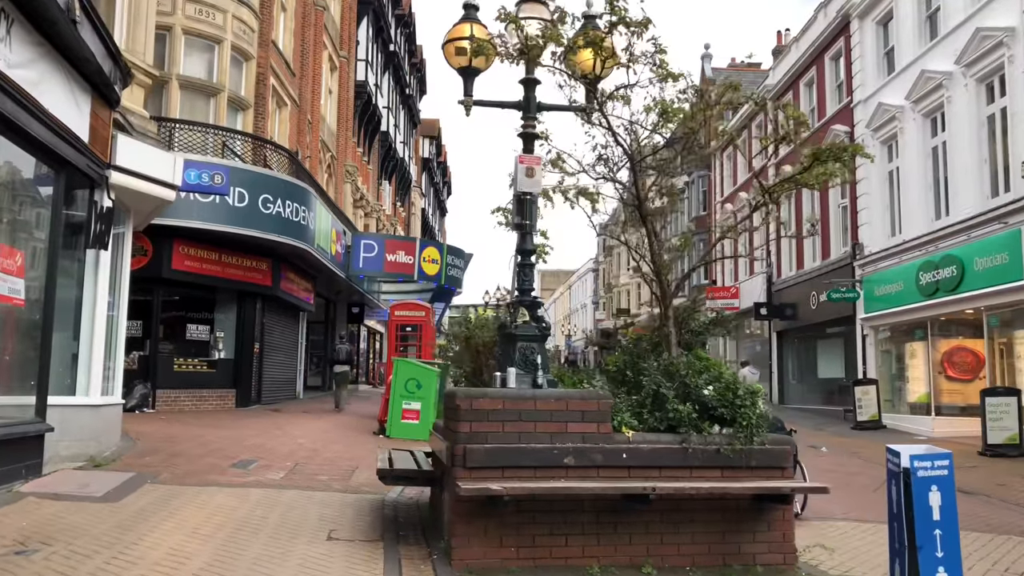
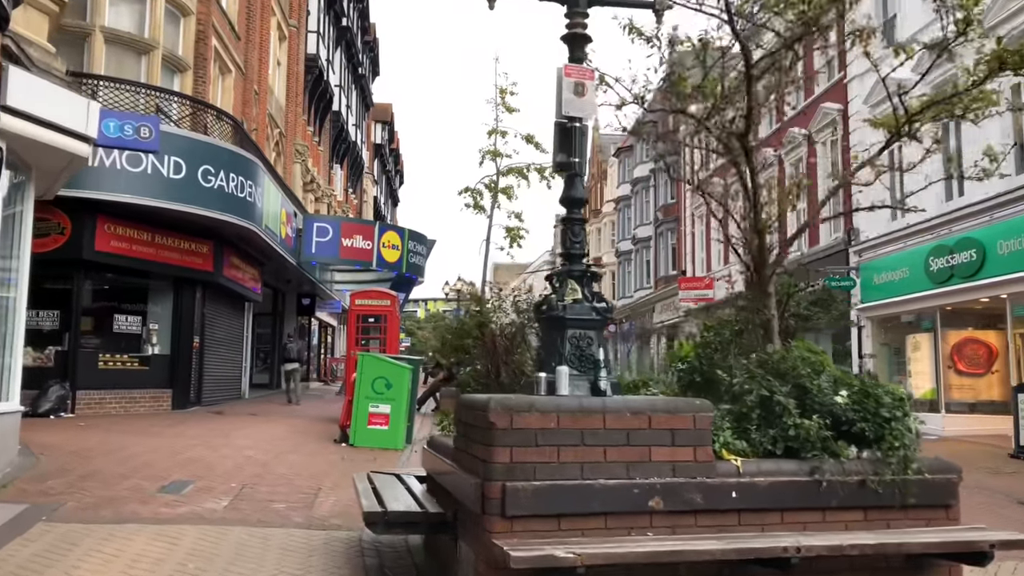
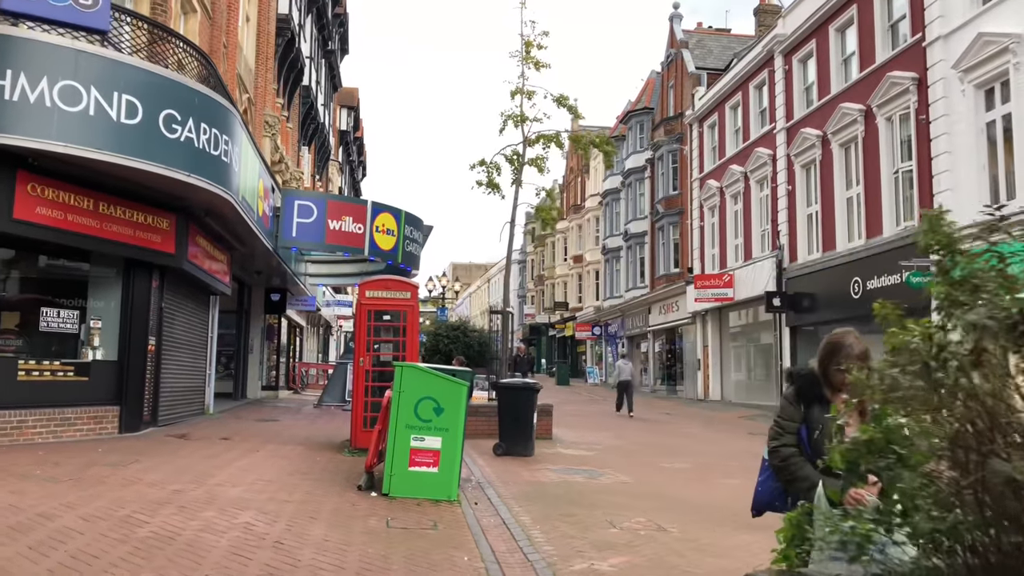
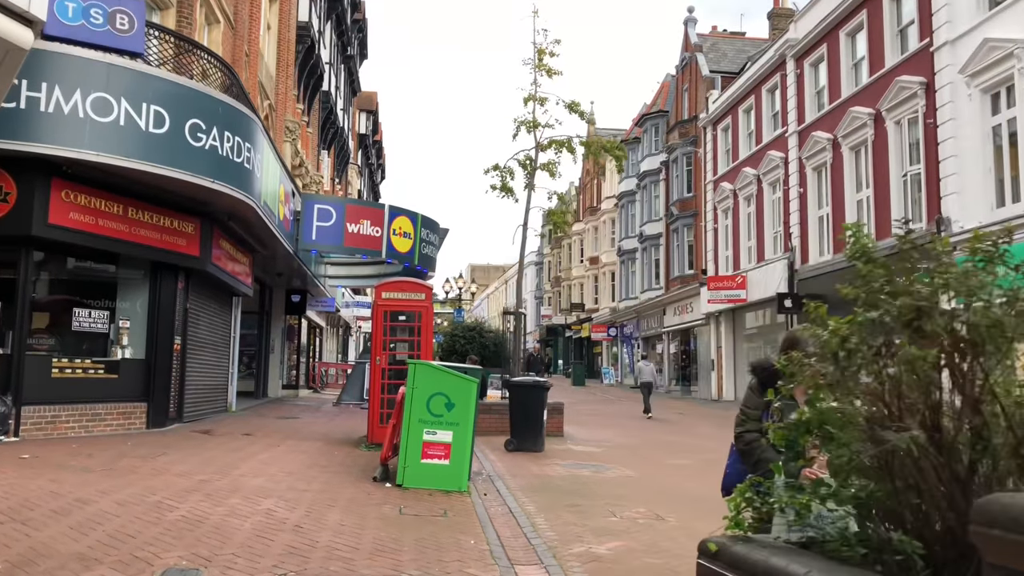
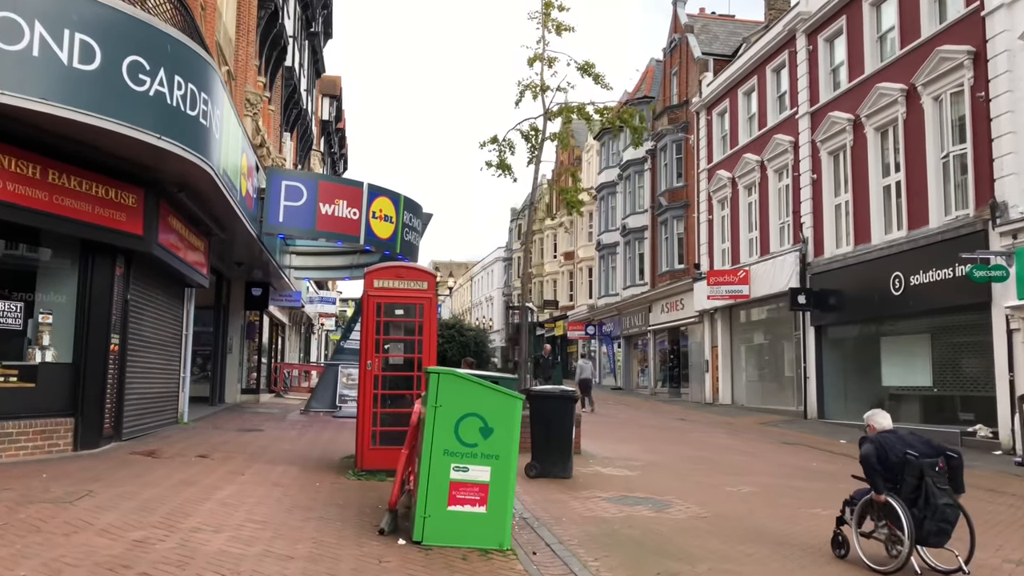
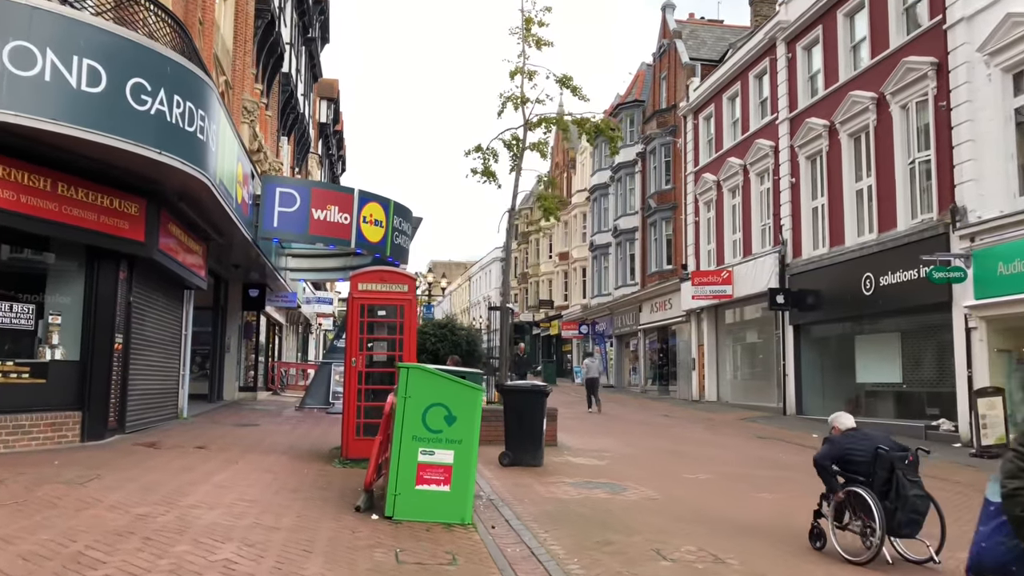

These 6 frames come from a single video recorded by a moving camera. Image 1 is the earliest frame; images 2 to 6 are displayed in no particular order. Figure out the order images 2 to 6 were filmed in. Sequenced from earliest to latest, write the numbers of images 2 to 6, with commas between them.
2, 4, 3, 6, 5
